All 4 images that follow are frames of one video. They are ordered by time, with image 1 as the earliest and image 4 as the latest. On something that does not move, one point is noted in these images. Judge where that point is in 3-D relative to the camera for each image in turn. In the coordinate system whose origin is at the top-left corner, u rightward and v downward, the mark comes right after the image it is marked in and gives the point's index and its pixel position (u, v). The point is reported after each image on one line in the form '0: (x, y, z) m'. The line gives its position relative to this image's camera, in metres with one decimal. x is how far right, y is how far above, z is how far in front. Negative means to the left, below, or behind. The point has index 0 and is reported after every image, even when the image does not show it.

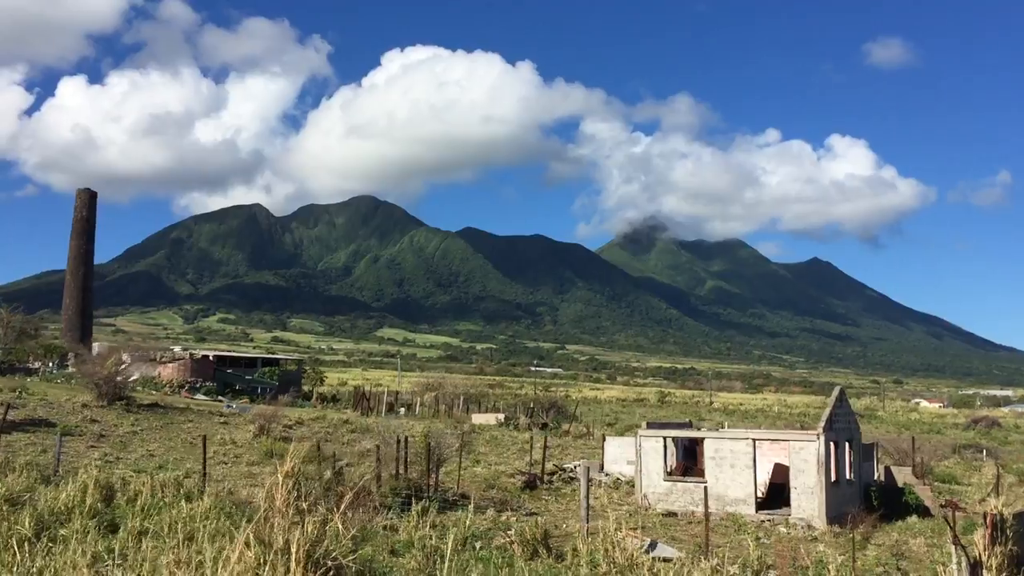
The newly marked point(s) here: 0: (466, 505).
0: (-0.8, -3.5, +14.1) m
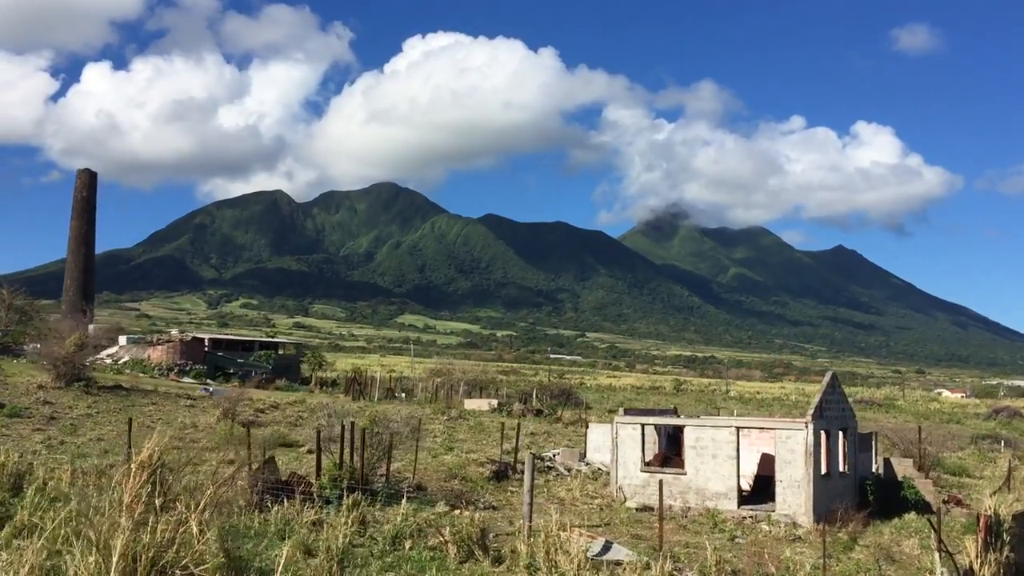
0: (-1.4, -3.1, +13.0) m
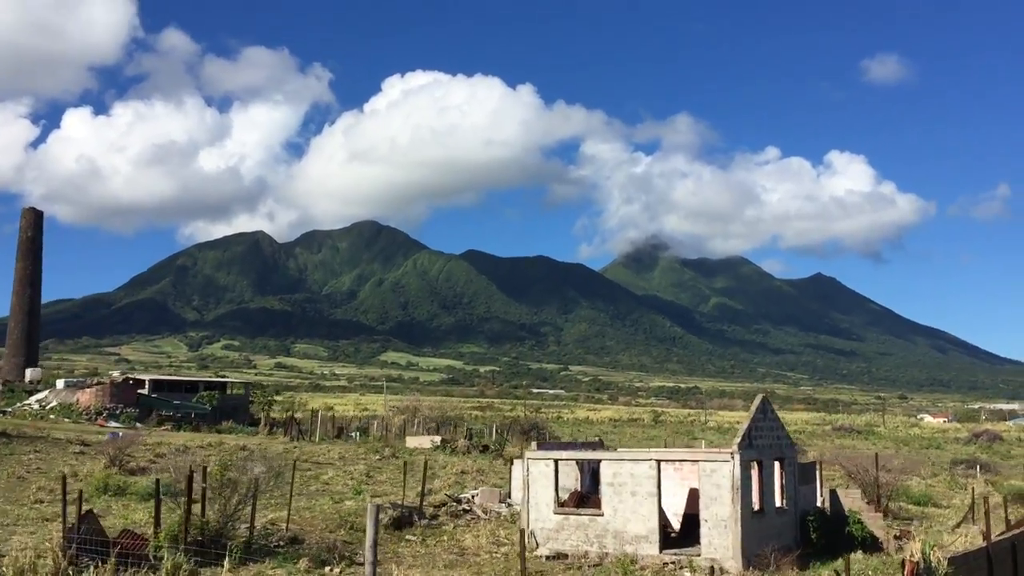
0: (-3.0, -3.4, +11.2) m
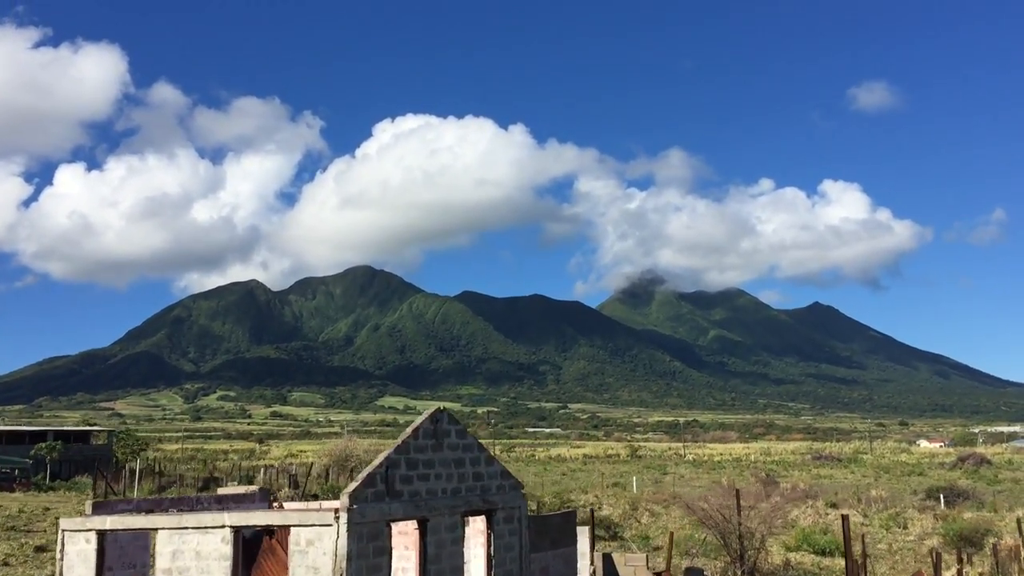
0: (-7.6, -3.0, +5.6) m
